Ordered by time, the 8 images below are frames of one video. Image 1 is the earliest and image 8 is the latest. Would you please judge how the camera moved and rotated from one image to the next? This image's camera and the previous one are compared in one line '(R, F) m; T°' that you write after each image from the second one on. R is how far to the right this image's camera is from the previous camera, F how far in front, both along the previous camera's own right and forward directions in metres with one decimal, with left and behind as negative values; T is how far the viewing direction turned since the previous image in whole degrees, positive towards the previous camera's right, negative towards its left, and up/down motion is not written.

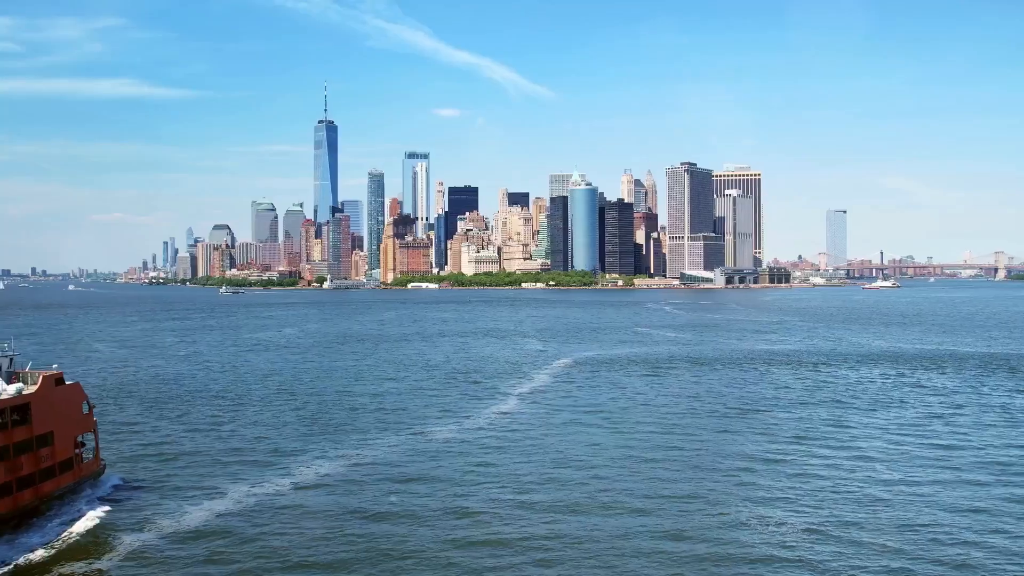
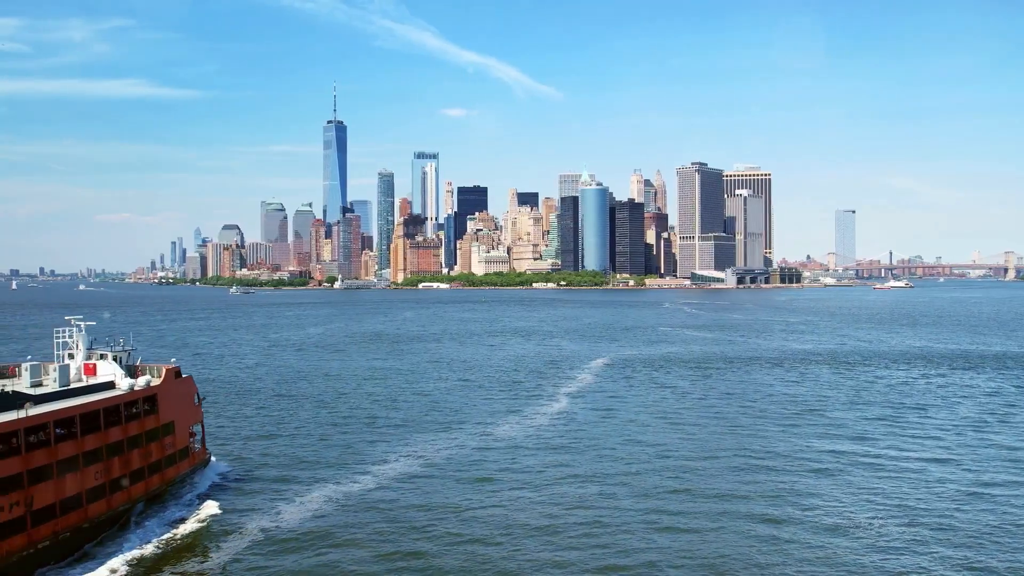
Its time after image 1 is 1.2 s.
(-2.5, -0.3) m; 0°
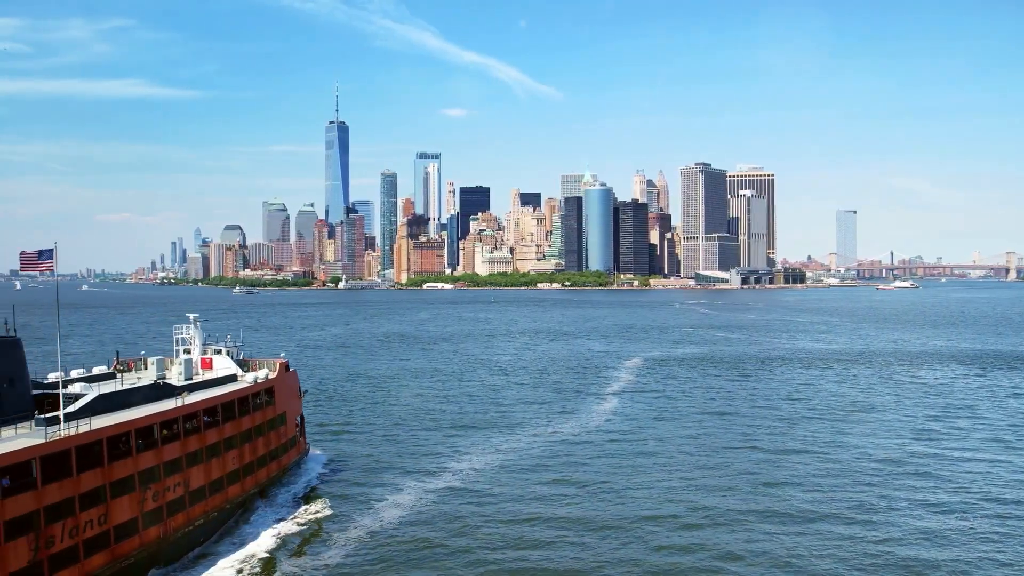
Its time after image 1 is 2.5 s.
(-2.8, -0.4) m; 0°
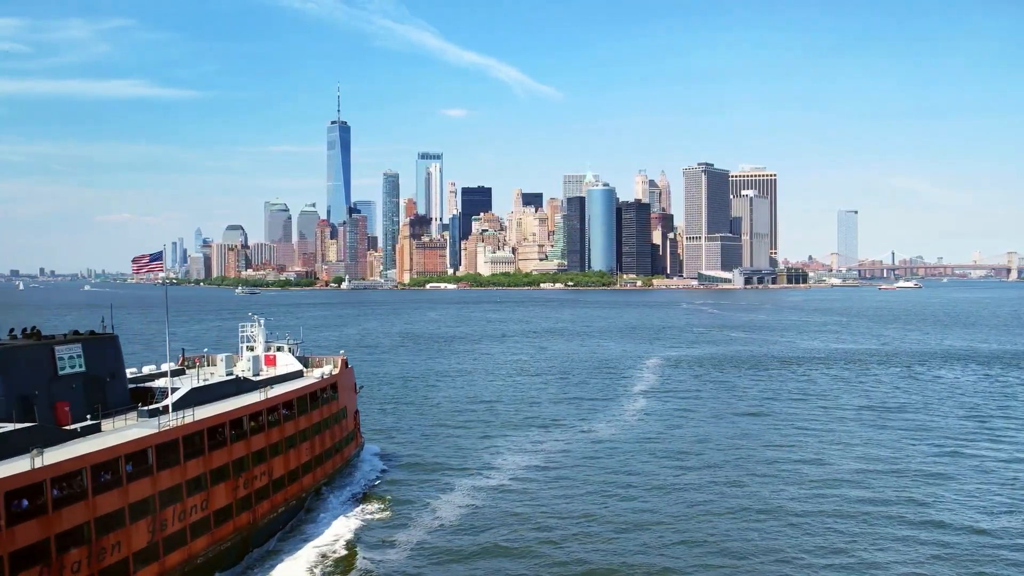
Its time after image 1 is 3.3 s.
(-1.6, -0.3) m; 0°
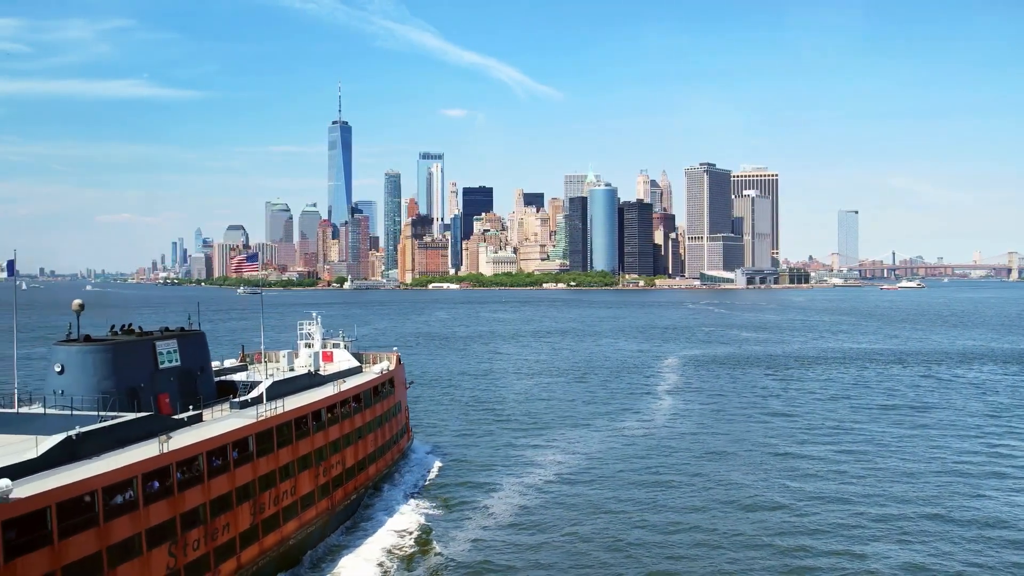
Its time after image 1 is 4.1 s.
(-1.6, -0.4) m; 0°
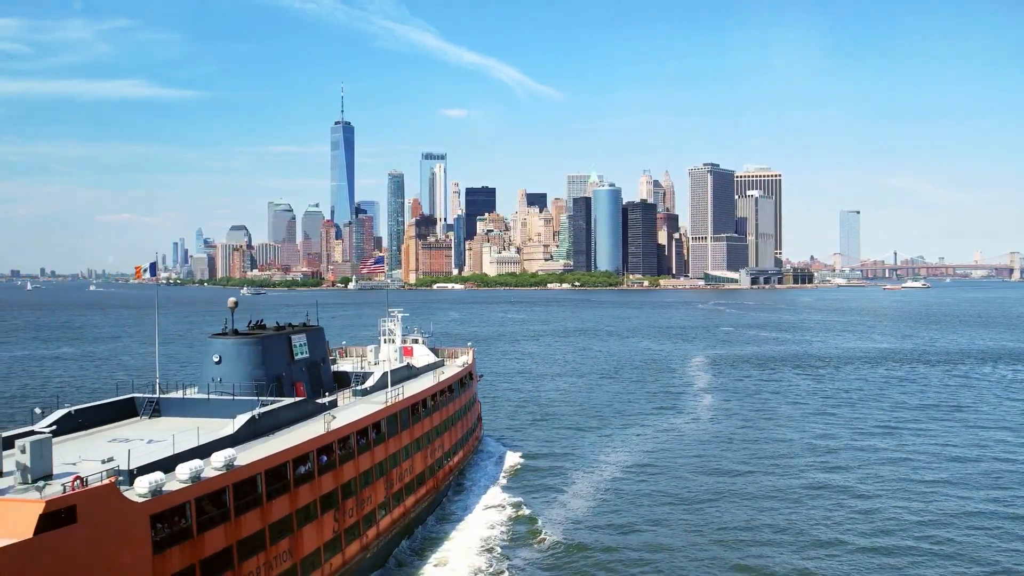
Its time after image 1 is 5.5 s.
(-2.4, -0.9) m; 0°
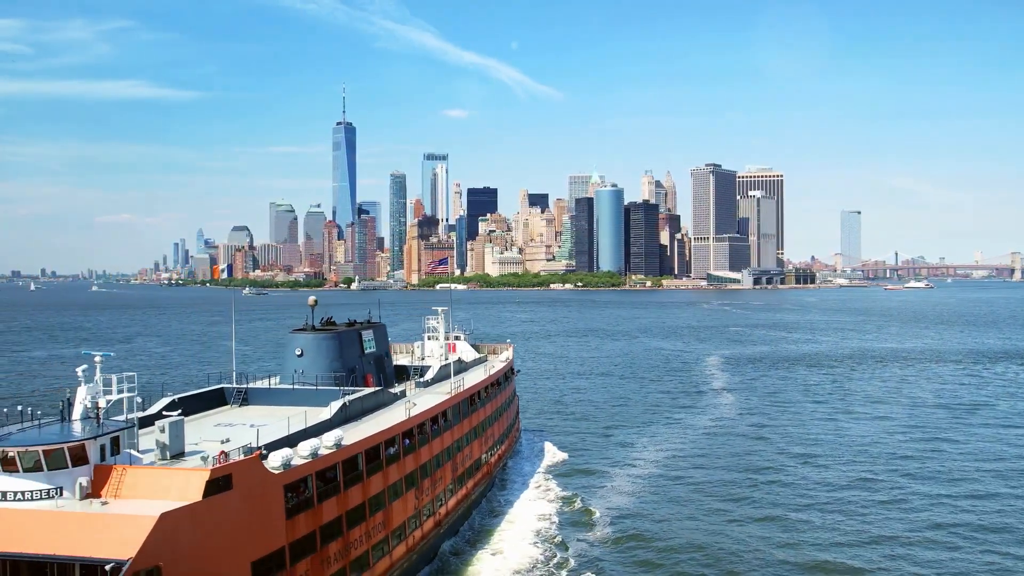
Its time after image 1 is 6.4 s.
(-1.4, -0.8) m; 0°
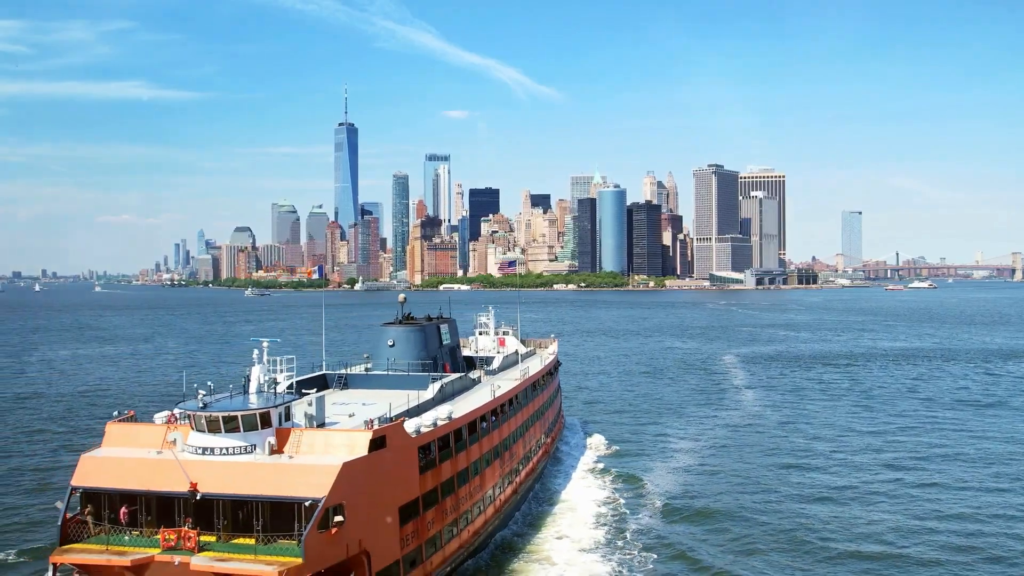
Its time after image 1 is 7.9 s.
(-1.7, -1.6) m; 0°
